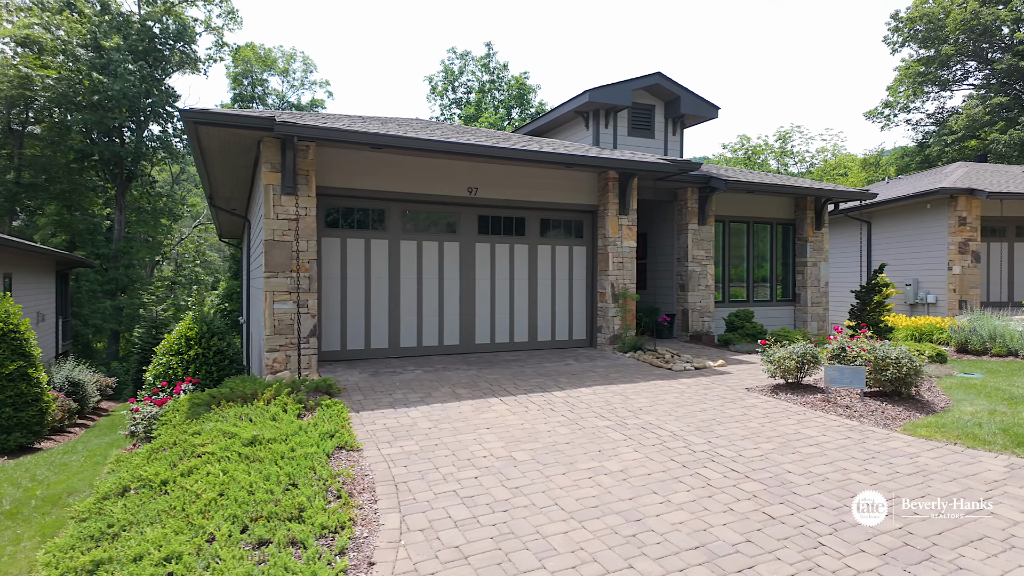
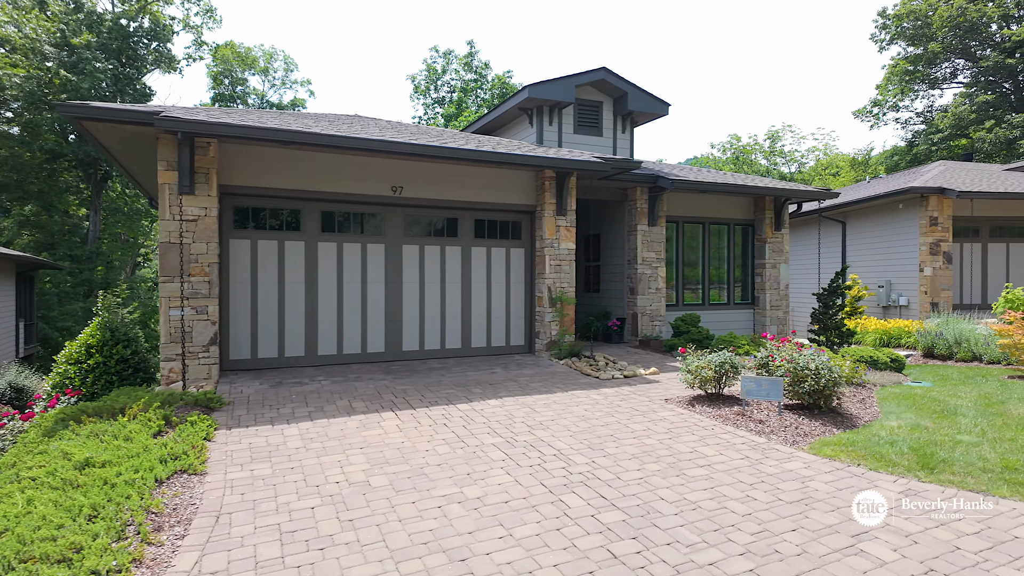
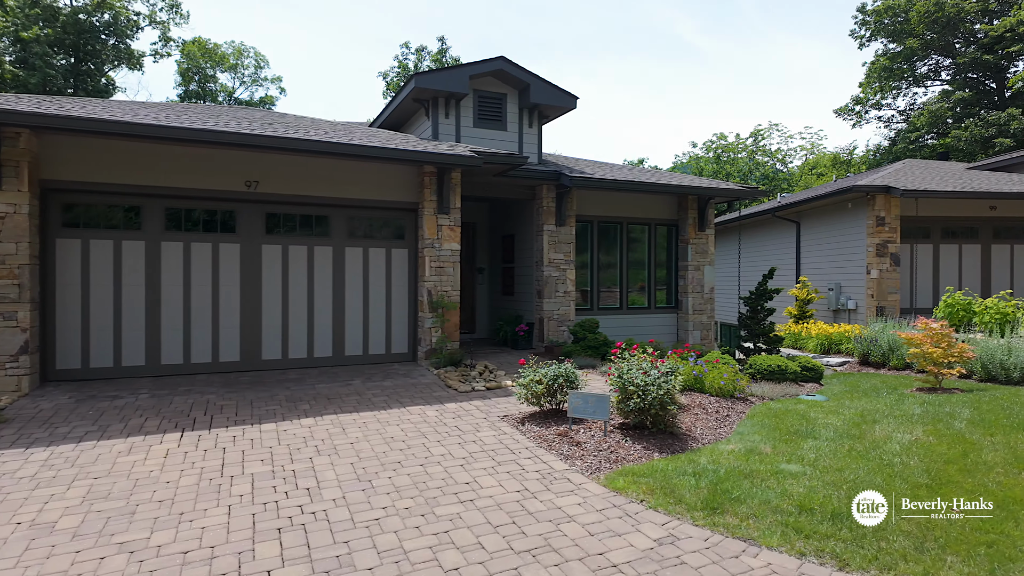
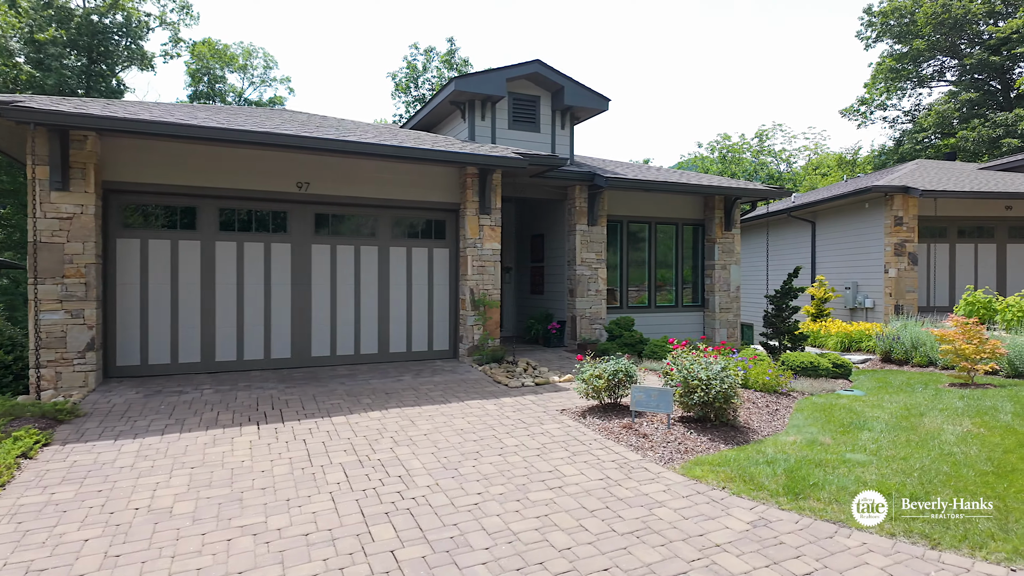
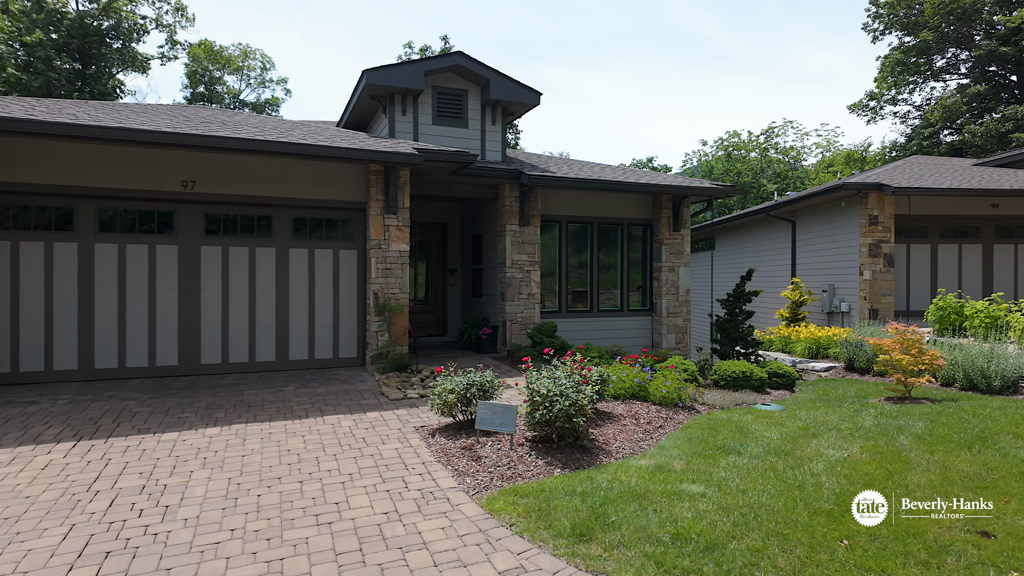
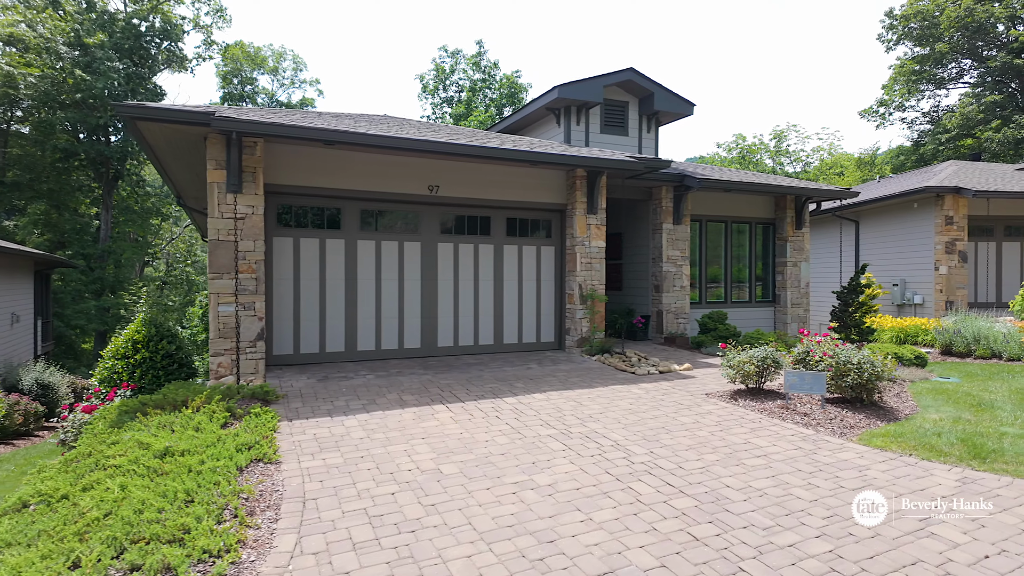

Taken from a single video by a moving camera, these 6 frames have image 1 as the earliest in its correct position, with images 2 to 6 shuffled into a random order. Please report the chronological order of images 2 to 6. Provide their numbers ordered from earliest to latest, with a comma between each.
6, 2, 4, 3, 5
